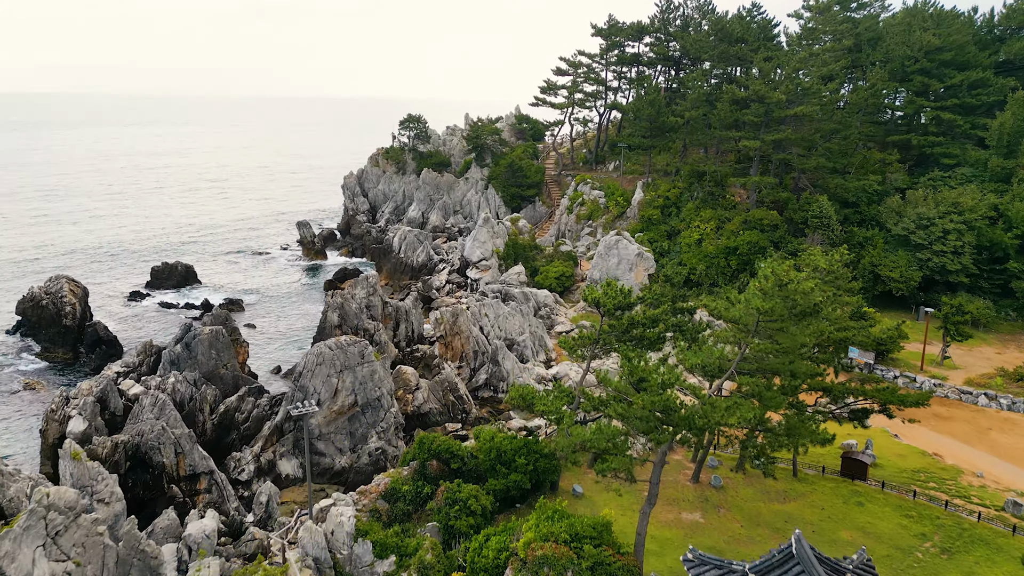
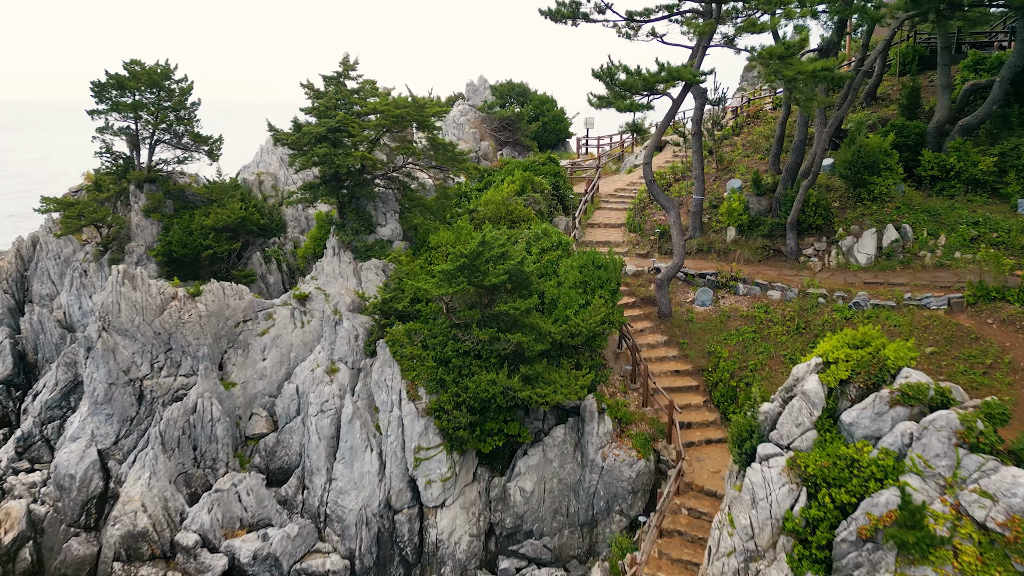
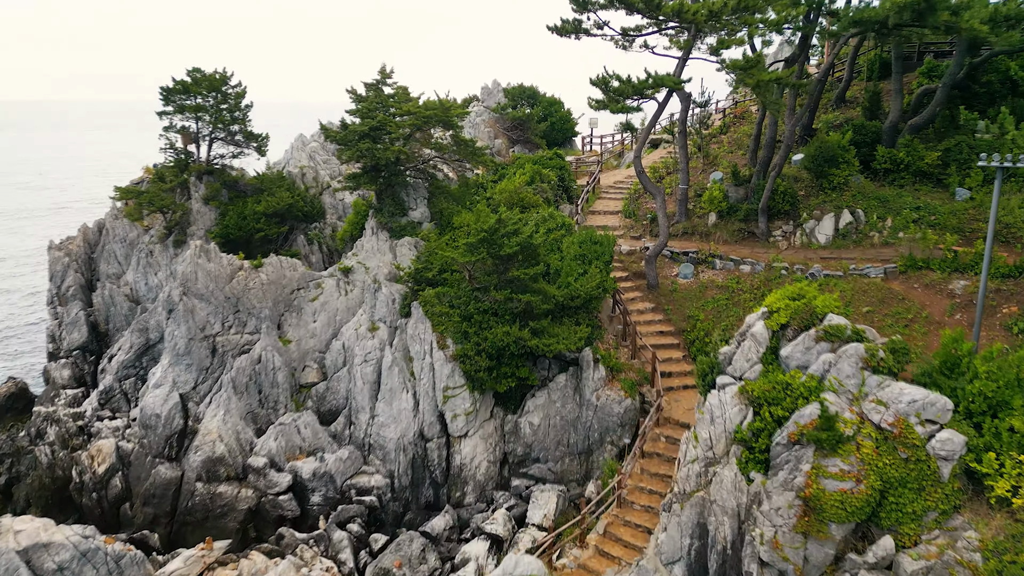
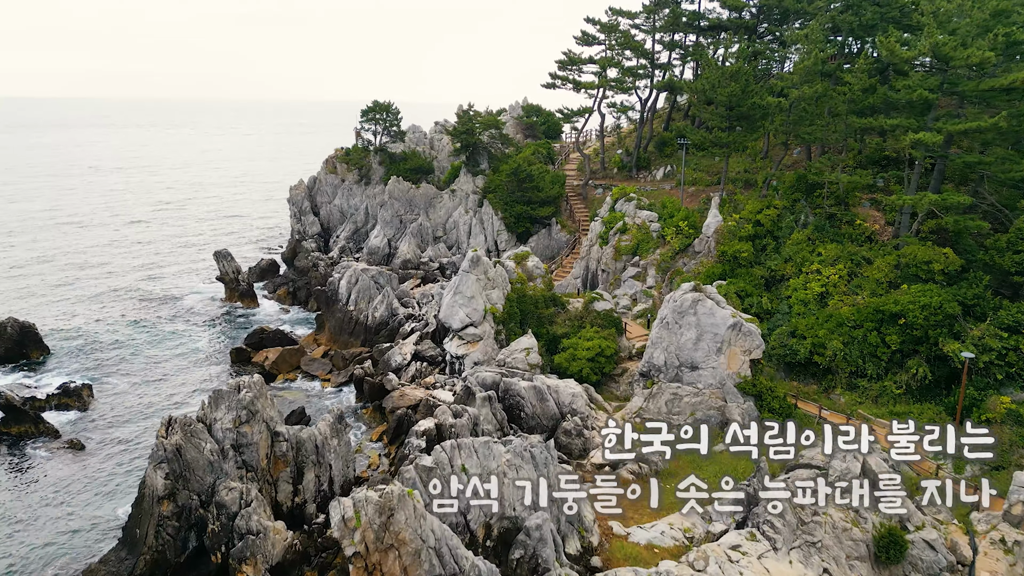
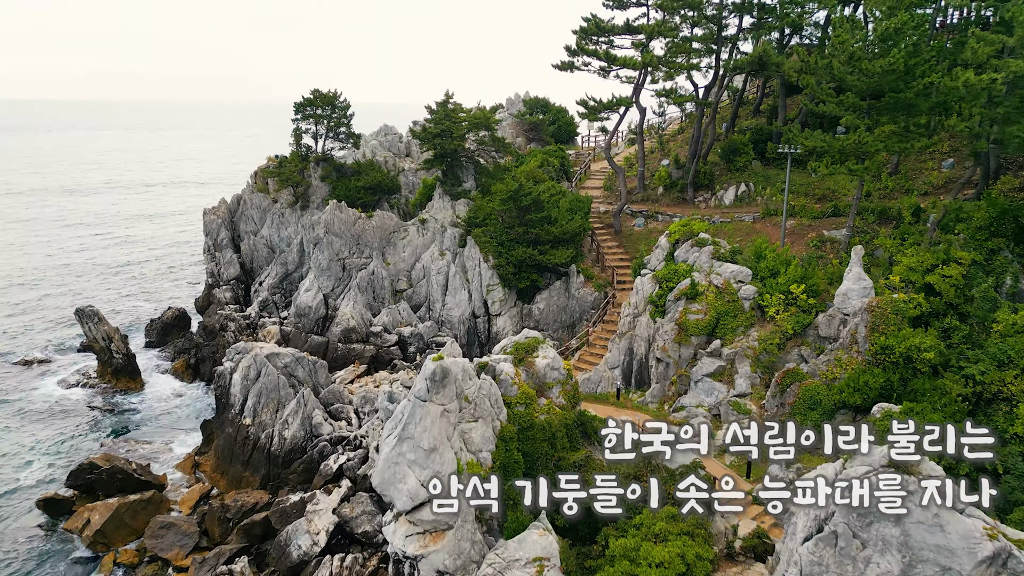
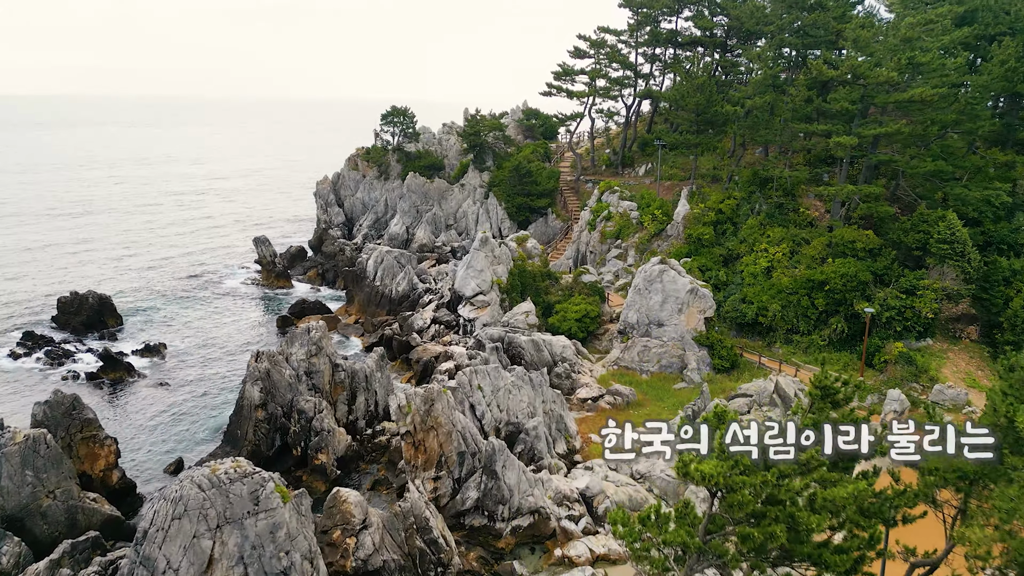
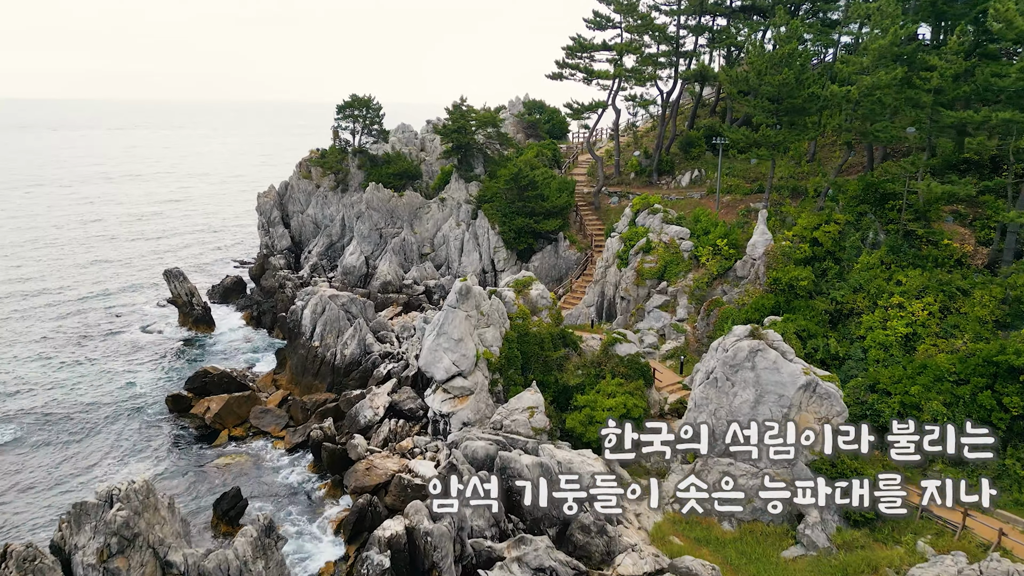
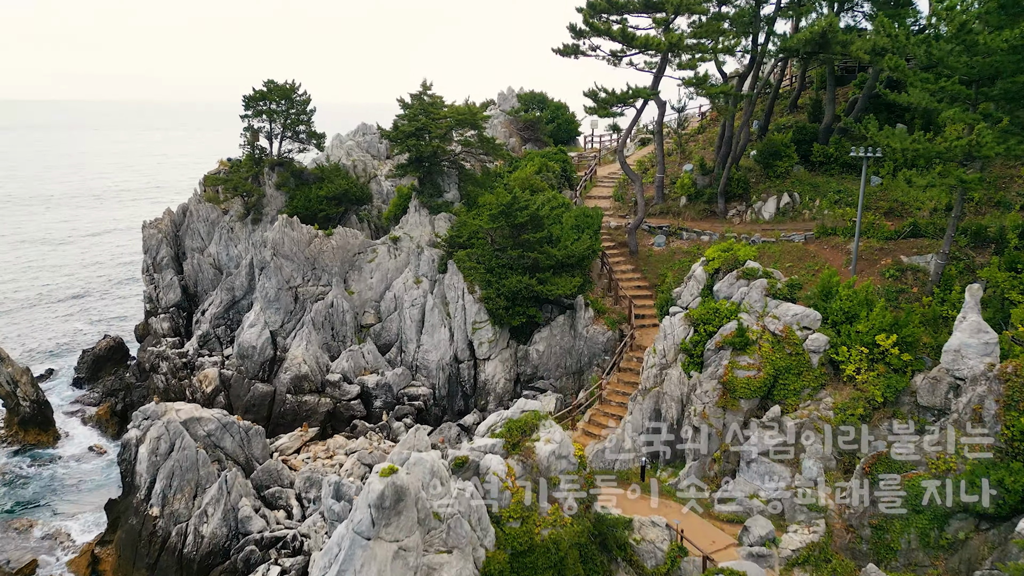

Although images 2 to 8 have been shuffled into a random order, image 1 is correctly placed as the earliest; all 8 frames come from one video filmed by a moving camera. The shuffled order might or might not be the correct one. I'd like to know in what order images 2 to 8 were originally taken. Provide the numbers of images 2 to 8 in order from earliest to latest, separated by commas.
6, 4, 7, 5, 8, 3, 2
